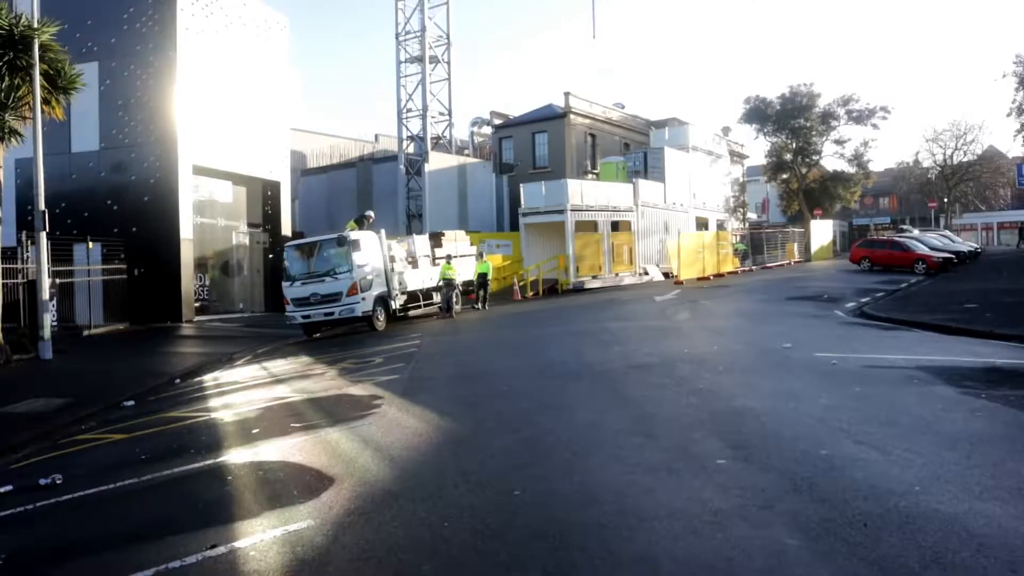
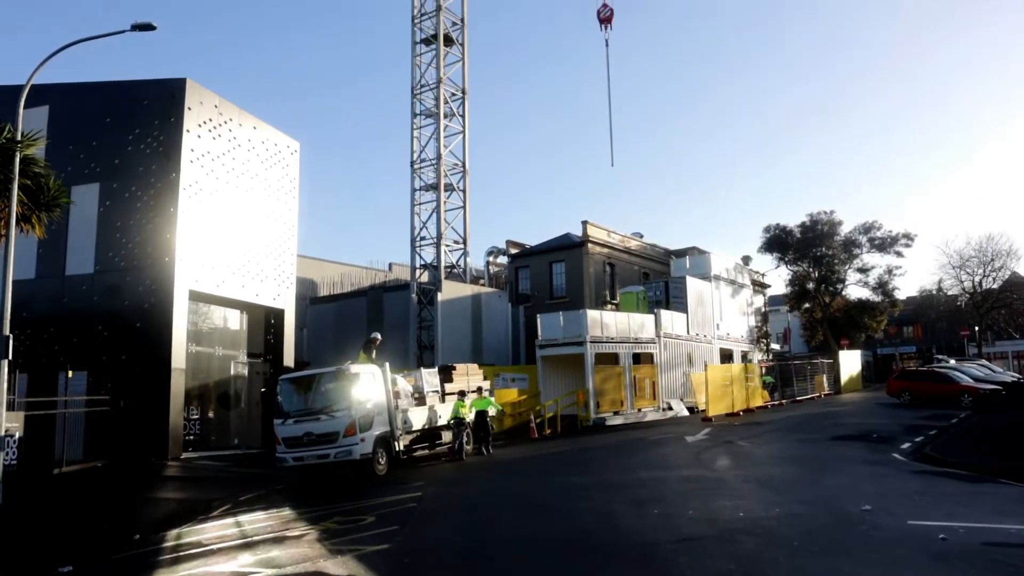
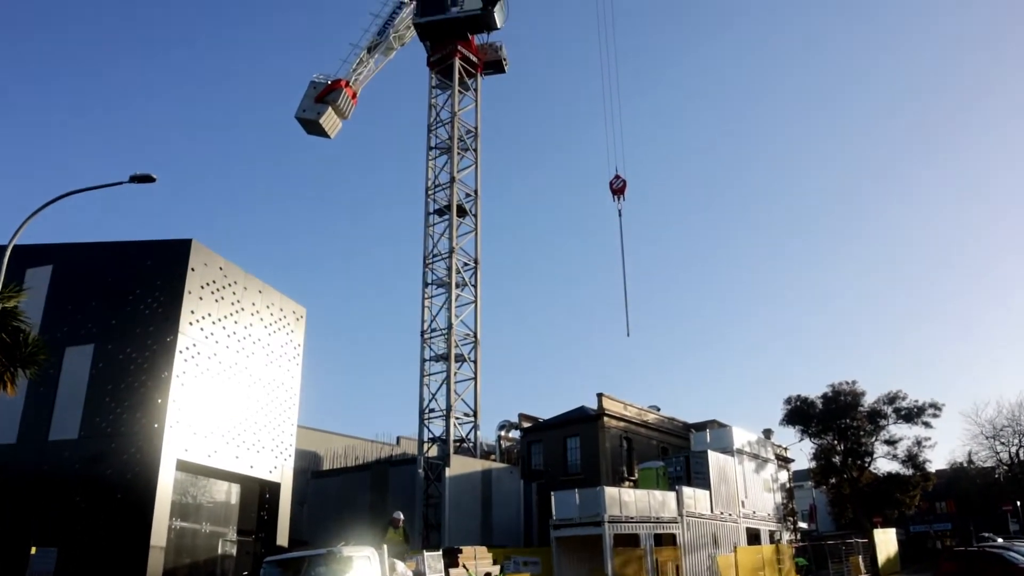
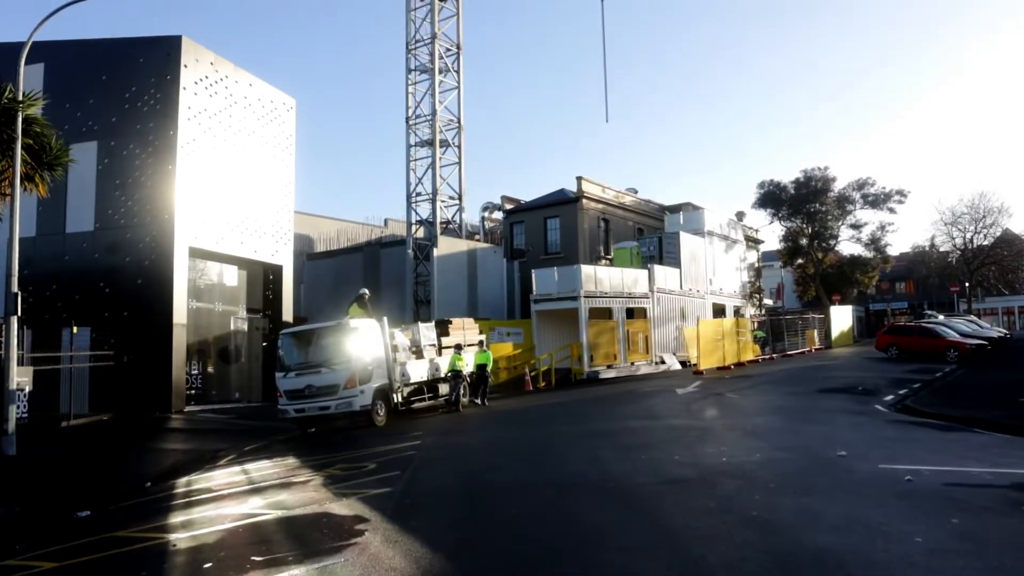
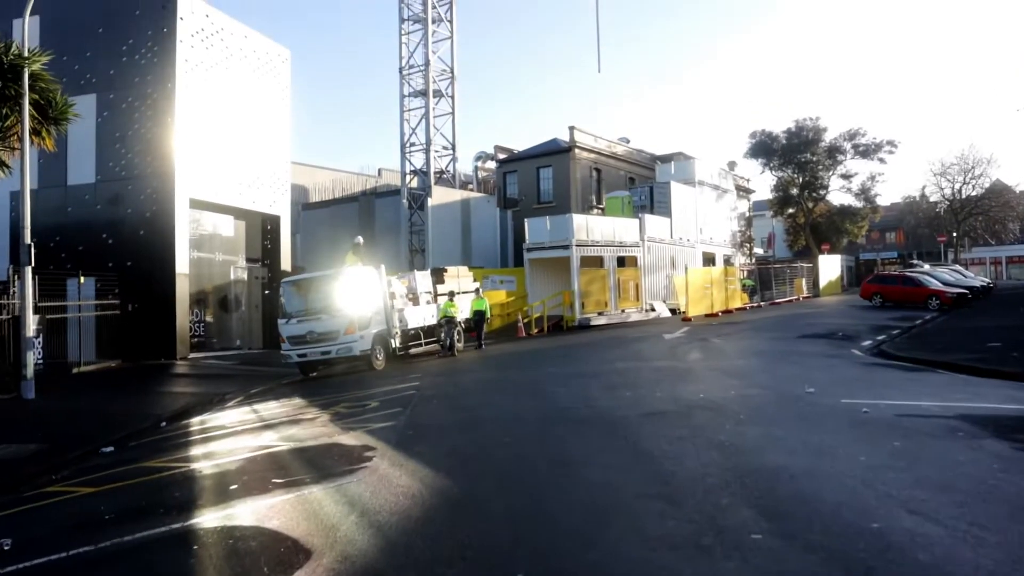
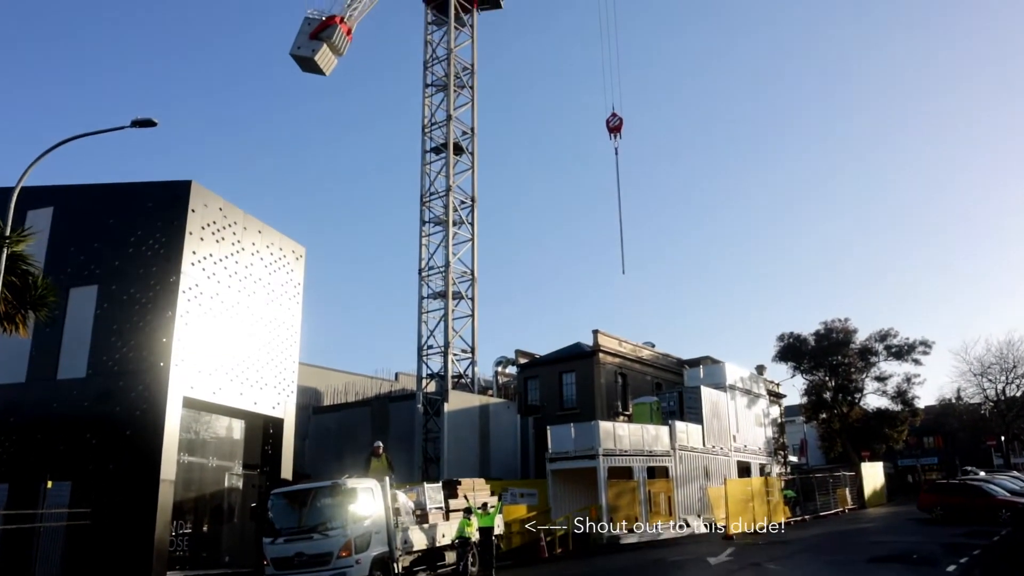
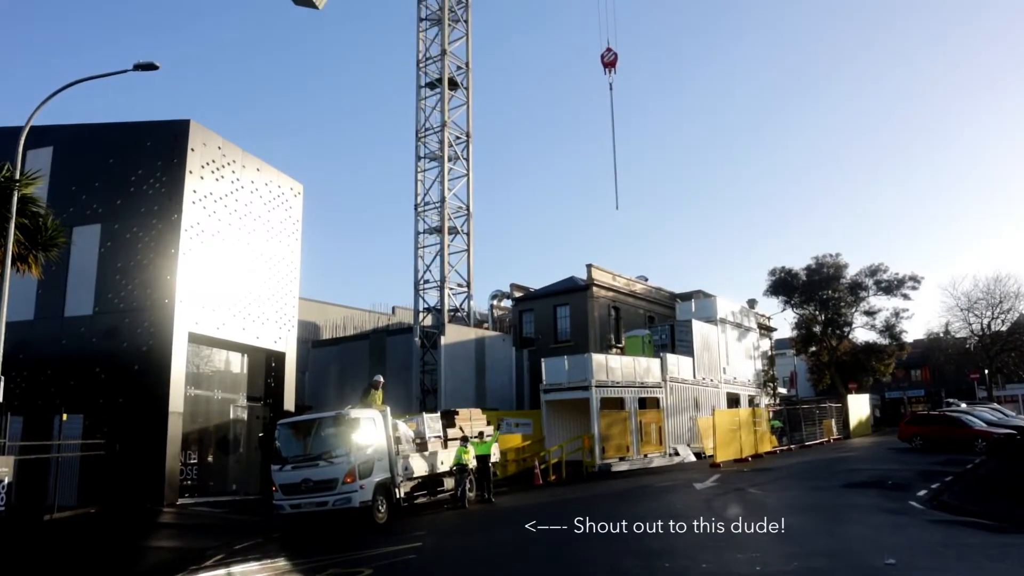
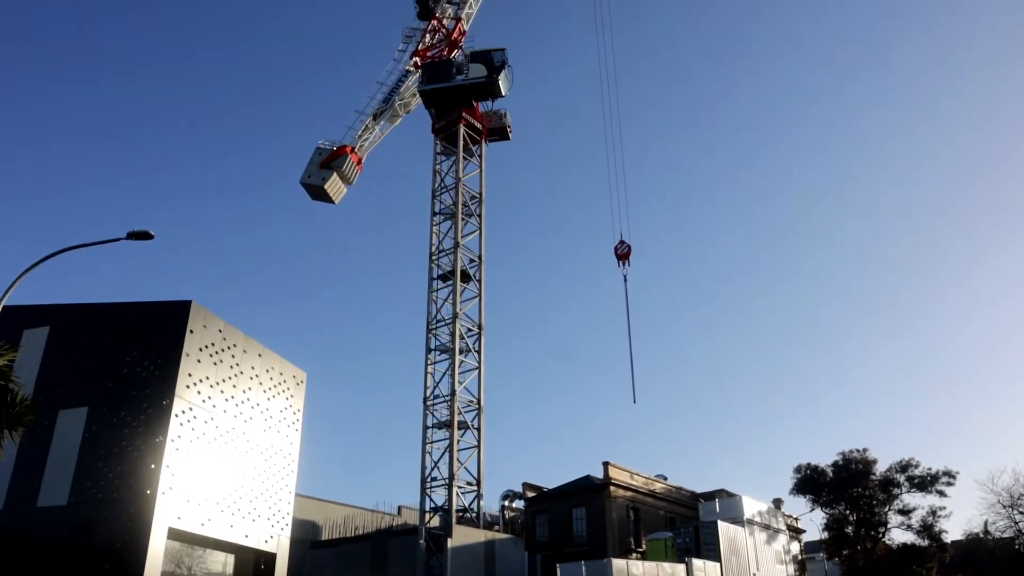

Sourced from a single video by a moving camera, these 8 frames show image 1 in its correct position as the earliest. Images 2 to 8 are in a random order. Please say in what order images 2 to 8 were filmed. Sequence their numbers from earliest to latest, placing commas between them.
5, 4, 2, 7, 6, 3, 8
